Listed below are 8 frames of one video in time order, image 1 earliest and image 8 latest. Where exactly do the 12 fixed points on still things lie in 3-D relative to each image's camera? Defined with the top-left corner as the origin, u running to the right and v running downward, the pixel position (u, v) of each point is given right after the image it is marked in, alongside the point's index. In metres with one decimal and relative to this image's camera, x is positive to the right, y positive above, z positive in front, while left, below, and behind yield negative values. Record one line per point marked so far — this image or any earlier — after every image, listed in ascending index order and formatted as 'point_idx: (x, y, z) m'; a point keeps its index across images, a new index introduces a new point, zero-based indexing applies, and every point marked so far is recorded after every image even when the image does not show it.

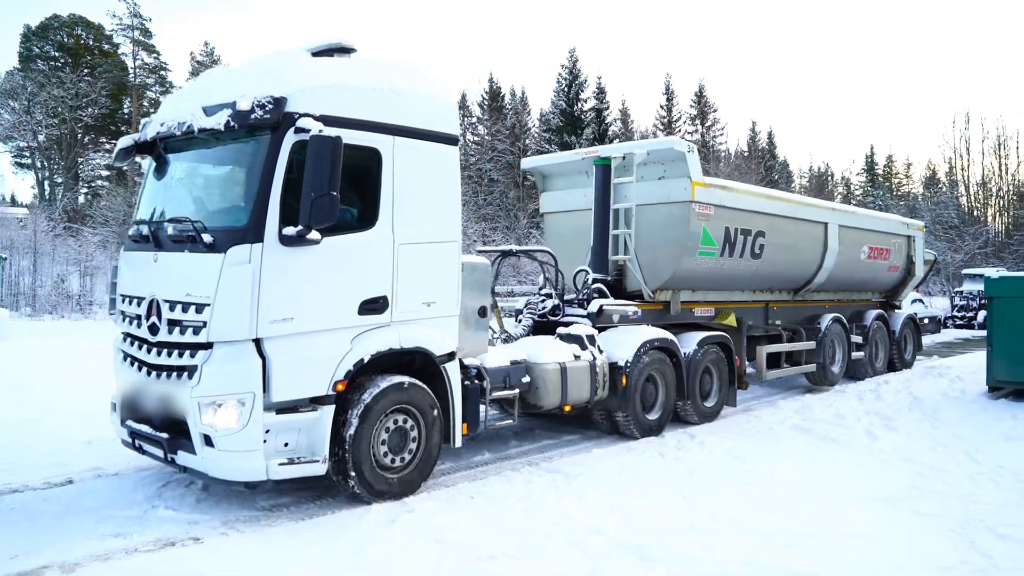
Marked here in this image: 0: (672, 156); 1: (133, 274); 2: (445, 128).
0: (+1.6, +1.5, +8.9) m
1: (-2.7, +0.1, +6.3) m
2: (-0.6, +1.3, +6.9) m
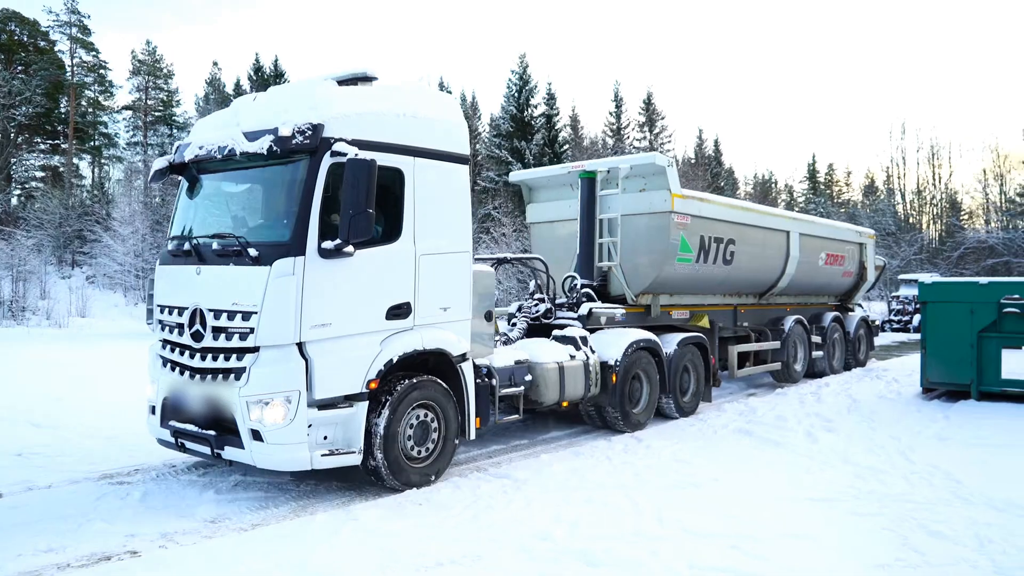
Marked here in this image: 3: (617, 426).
0: (+1.5, +1.4, +9.7) m
1: (-2.7, 0.0, +6.8) m
2: (-0.5, +1.2, +7.6) m
3: (+1.1, -1.6, +9.2) m
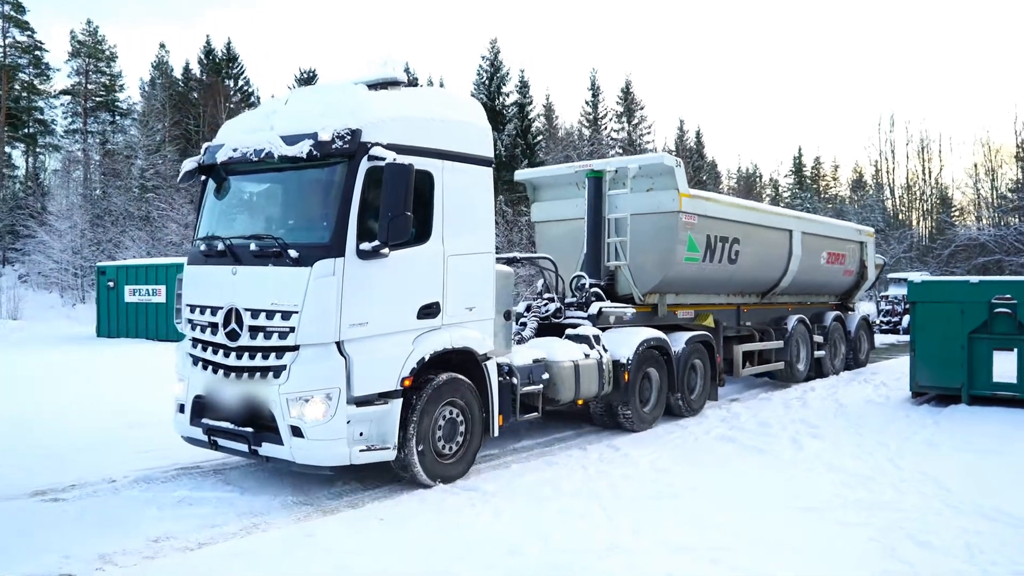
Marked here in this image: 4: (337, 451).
0: (+1.7, +1.4, +10.0) m
1: (-2.4, 0.0, +7.0) m
2: (-0.3, +1.2, +7.8) m
3: (+1.3, -1.6, +9.5) m
4: (-1.2, -1.2, +6.5) m
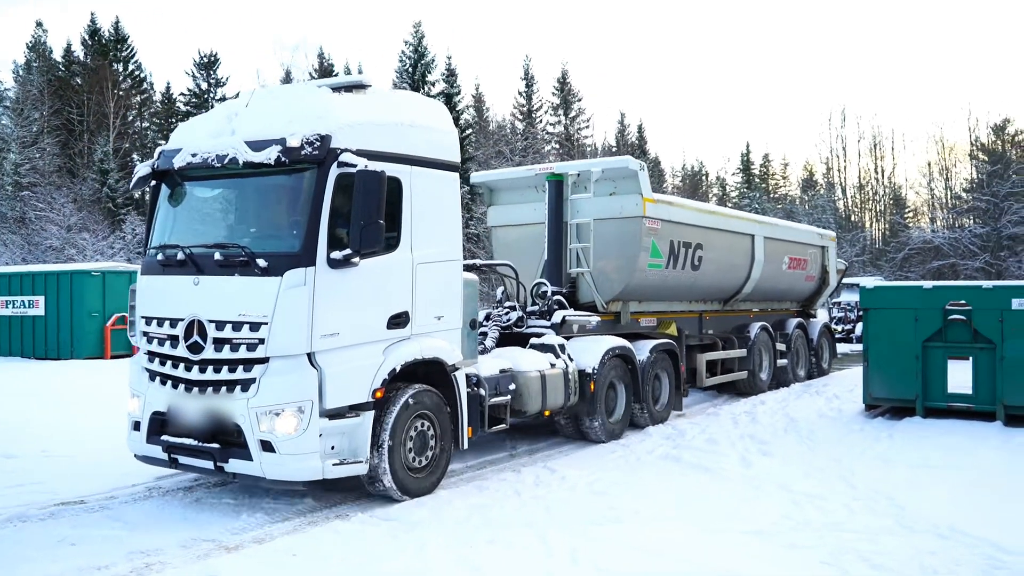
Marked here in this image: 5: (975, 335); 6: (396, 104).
0: (+1.3, +1.3, +10.0) m
1: (-2.6, -0.1, +6.7) m
2: (-0.6, +1.1, +7.6) m
3: (+0.9, -1.7, +9.4) m
4: (-1.4, -1.3, +6.3) m
5: (+4.7, -0.5, +9.0) m
6: (-1.0, +1.5, +7.4) m
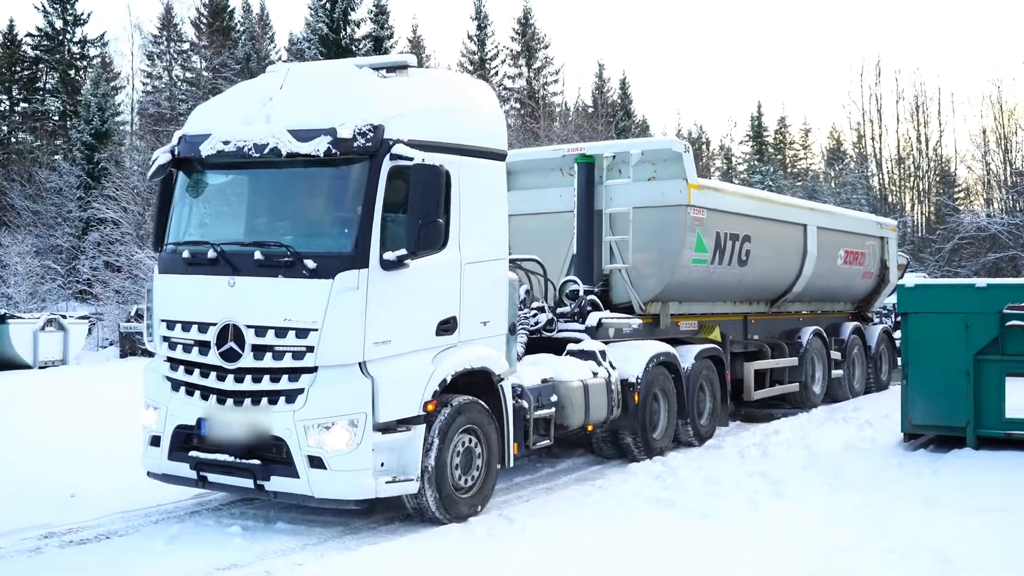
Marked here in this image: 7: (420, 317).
0: (+1.7, +1.4, +9.3) m
1: (-2.2, -0.1, +6.1) m
2: (-0.2, +1.1, +7.0) m
3: (+1.3, -1.7, +8.9) m
4: (-1.0, -1.3, +5.7) m
5: (+5.1, -0.6, +8.5) m
6: (-0.5, +1.5, +6.7) m
7: (-0.7, -0.2, +6.1) m
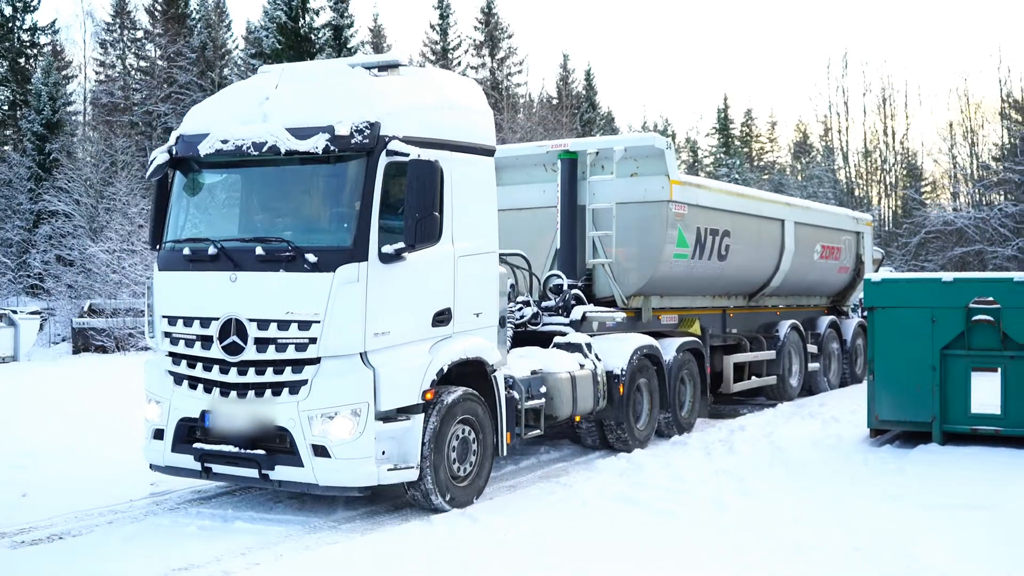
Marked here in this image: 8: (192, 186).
0: (+1.5, +1.4, +9.5) m
1: (-2.3, -0.1, +6.1) m
2: (-0.2, +1.2, +7.1) m
3: (+1.1, -1.6, +9.1) m
4: (-1.0, -1.3, +5.9) m
5: (+5.0, -0.5, +8.8) m
6: (-0.6, +1.6, +6.8) m
7: (-0.7, -0.2, +6.3) m
8: (-2.3, +0.8, +6.4) m
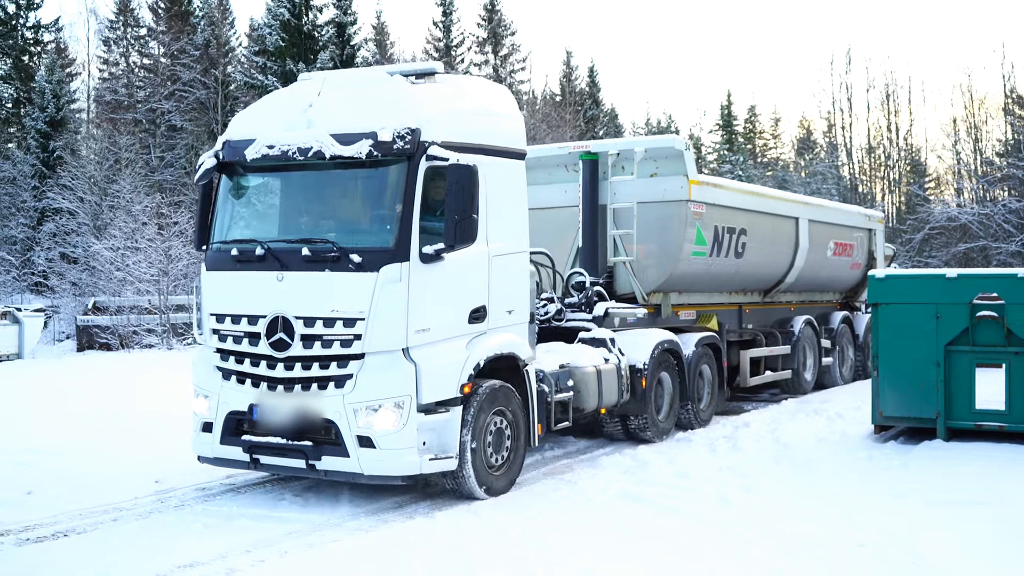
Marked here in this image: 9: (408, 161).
0: (+1.8, +1.5, +9.8) m
1: (-2.0, 0.0, +6.4) m
2: (0.0, +1.2, +7.4) m
3: (+1.4, -1.6, +9.4) m
4: (-0.8, -1.3, +6.1) m
5: (+5.2, -0.5, +9.1) m
6: (-0.3, +1.6, +7.1) m
7: (-0.4, -0.2, +6.6) m
8: (-2.1, +0.8, +6.7) m
9: (-0.8, +0.9, +6.3) m
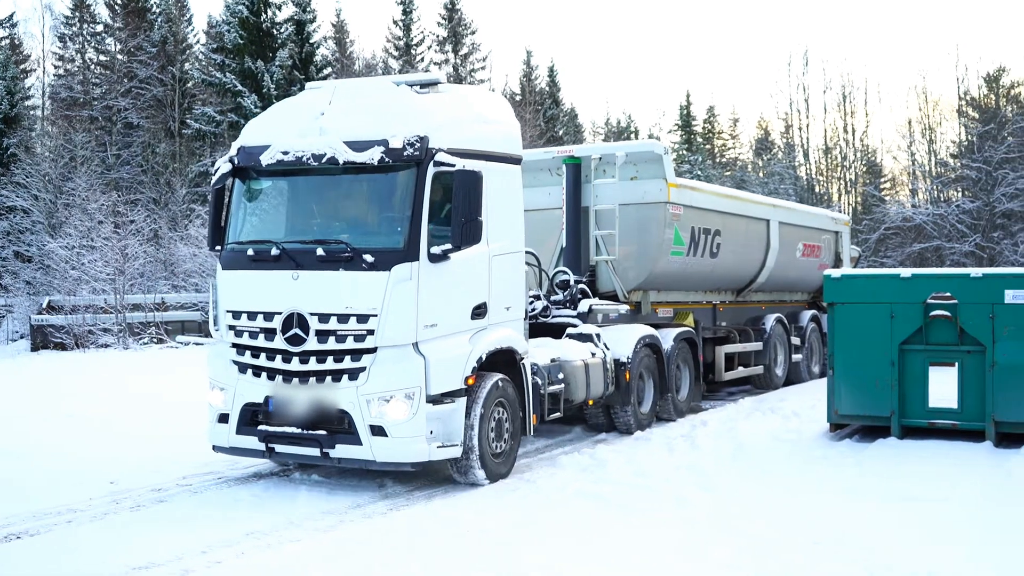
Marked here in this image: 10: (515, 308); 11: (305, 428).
0: (+1.6, +1.5, +10.3) m
1: (-2.0, 0.0, +6.7) m
2: (0.0, +1.2, +7.8) m
3: (+1.3, -1.5, +9.9) m
4: (-0.7, -1.2, +6.5) m
5: (+5.1, -0.5, +9.8) m
6: (-0.3, +1.6, +7.5) m
7: (-0.4, -0.1, +7.0) m
8: (-2.1, +0.8, +7.0) m
9: (-0.7, +0.9, +6.7) m
10: (0.0, -0.2, +7.7) m
11: (-1.6, -1.1, +6.6) m
